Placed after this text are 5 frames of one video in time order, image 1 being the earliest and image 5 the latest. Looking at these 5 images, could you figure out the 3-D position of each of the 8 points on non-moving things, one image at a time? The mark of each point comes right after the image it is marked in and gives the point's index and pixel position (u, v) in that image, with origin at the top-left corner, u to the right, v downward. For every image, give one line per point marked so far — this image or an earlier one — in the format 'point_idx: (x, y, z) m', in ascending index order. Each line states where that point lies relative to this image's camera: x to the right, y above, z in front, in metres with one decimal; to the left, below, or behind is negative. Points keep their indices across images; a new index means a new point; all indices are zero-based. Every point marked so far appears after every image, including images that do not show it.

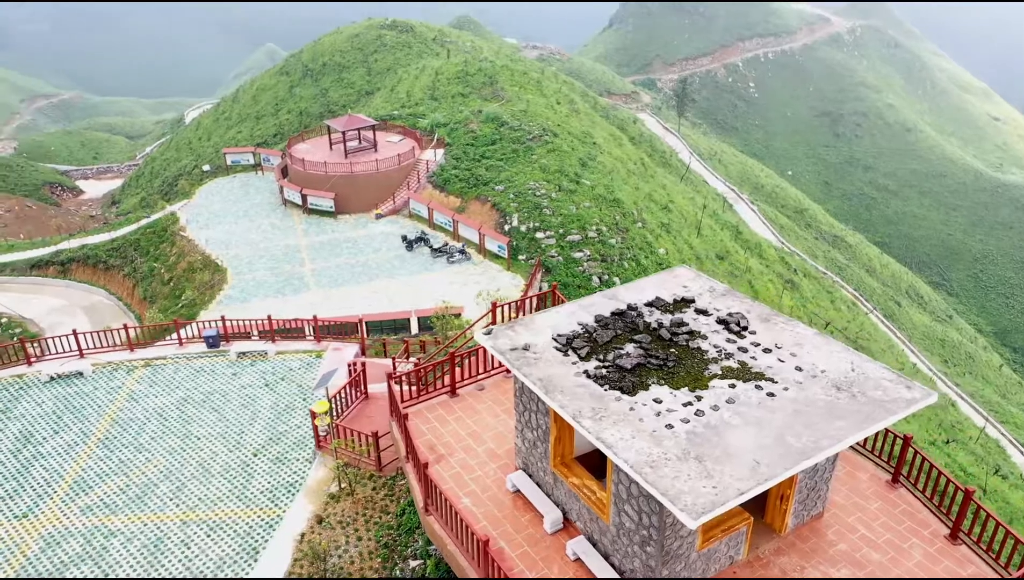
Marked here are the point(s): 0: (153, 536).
0: (-4.1, -2.8, +9.2) m
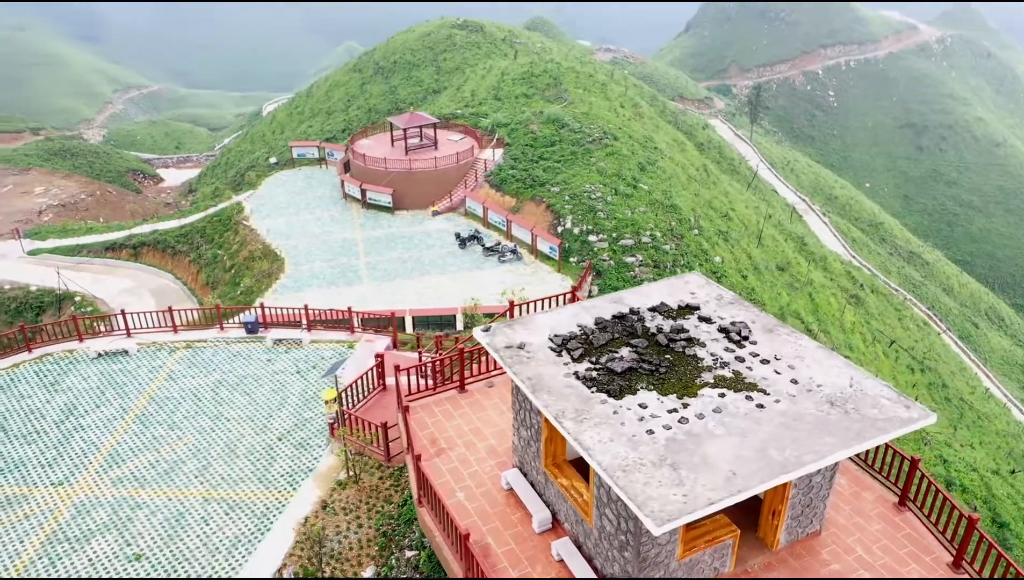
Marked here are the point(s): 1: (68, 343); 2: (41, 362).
0: (-4.0, -2.6, +9.5) m
1: (-7.5, -0.9, +13.3) m
2: (-7.6, -1.2, +12.8) m
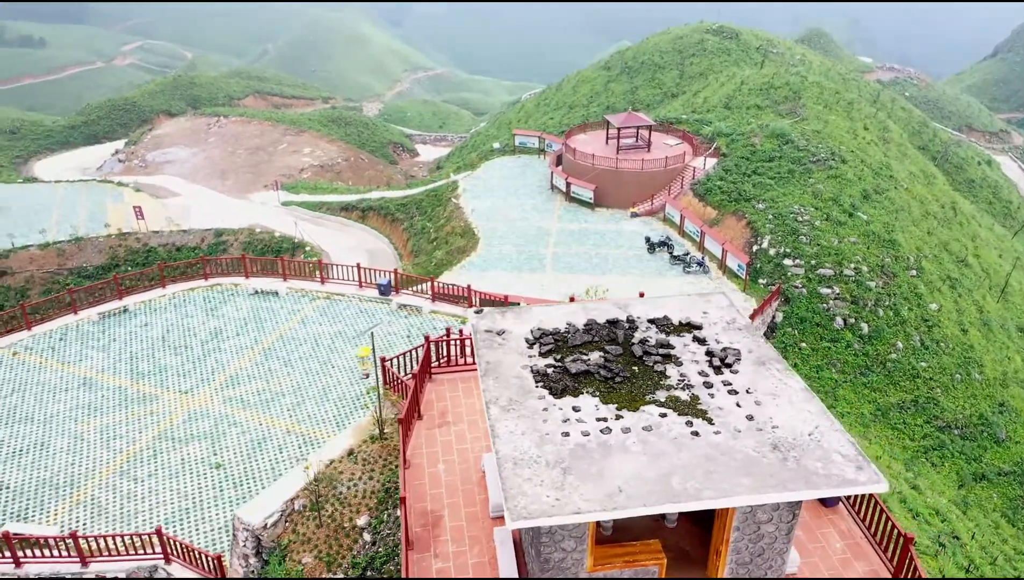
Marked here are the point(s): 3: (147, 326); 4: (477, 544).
0: (-3.4, -2.0, +10.7) m
1: (-5.3, +0.2, +15.3) m
2: (-5.6, 0.0, +14.8) m
3: (-6.2, -0.6, +13.6) m
4: (-0.3, -2.0, +6.2) m
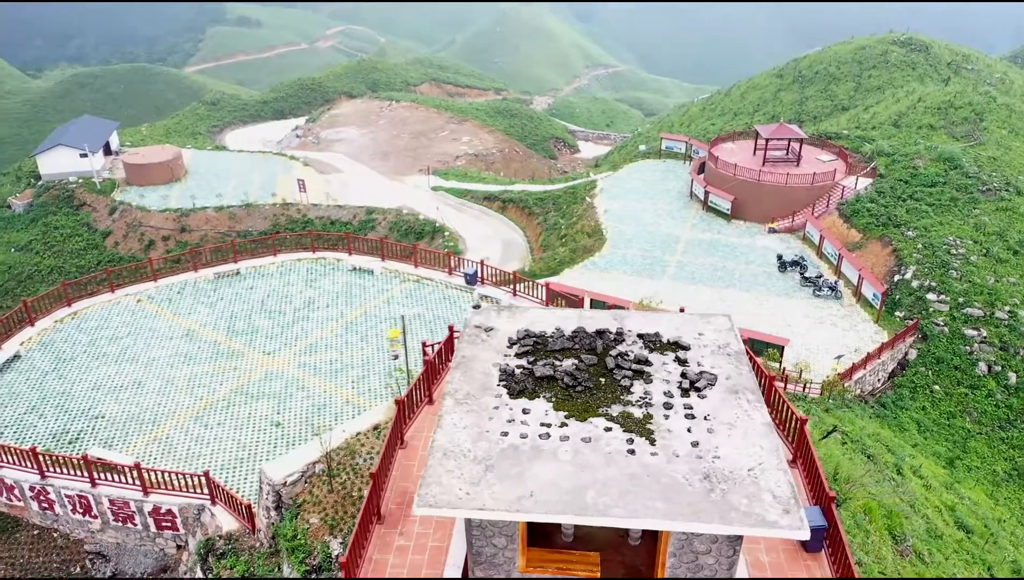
0: (-2.7, -1.6, +11.5) m
1: (-3.5, +0.8, +16.3) m
2: (-3.9, +0.5, +15.9) m
3: (-4.8, 0.0, +14.8) m
4: (-0.6, -1.9, +6.5) m
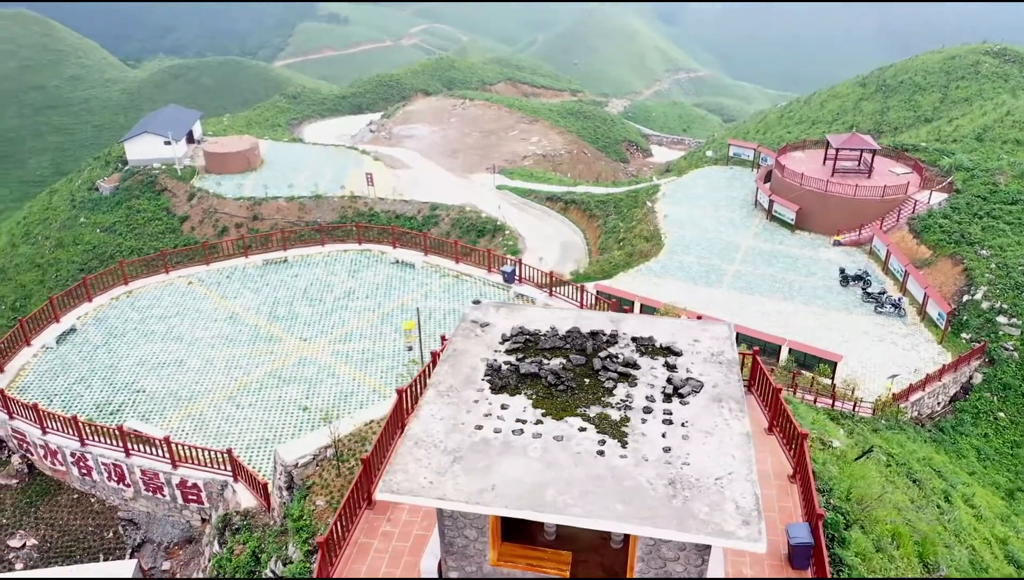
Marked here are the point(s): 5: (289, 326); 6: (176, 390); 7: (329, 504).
0: (-2.4, -1.5, +11.7) m
1: (-2.6, +0.9, +16.6) m
2: (-3.1, +0.7, +16.2) m
3: (-4.1, +0.3, +15.2) m
4: (-0.7, -1.9, +6.6) m
5: (-3.8, -0.6, +13.5) m
6: (-5.0, -1.5, +11.8) m
7: (-2.0, -2.4, +8.9) m
